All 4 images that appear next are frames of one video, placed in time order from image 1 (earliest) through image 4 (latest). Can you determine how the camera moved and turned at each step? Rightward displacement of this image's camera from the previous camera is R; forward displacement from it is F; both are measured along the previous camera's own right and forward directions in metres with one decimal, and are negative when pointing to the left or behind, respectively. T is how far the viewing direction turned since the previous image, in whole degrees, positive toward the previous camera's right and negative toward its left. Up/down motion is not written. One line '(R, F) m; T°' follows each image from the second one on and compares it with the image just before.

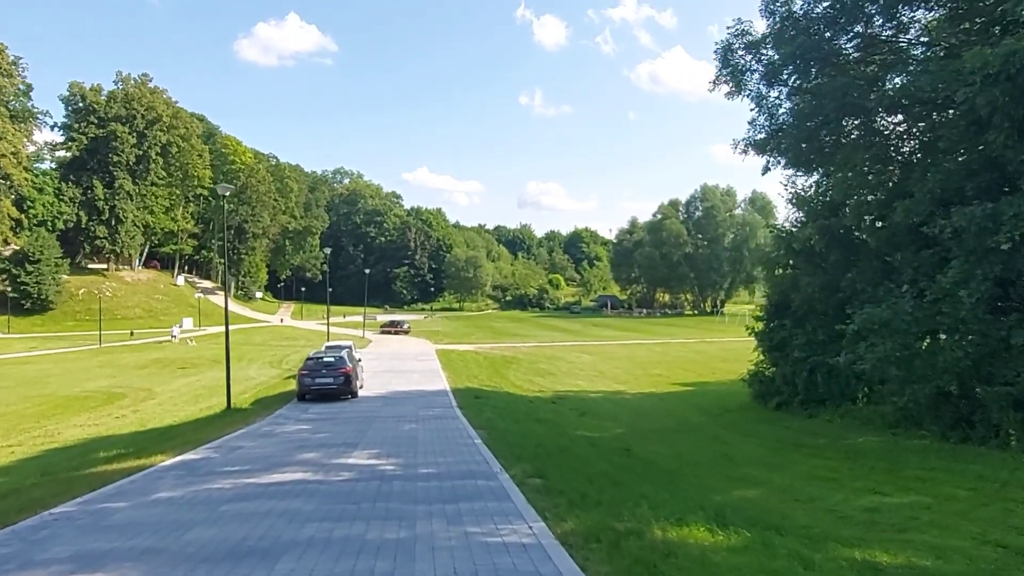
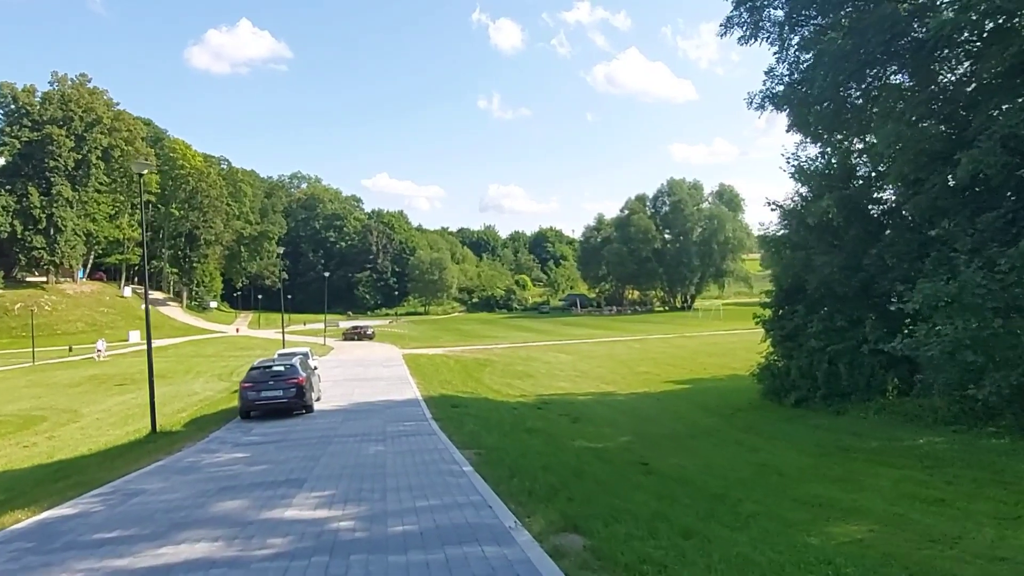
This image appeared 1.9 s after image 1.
(-0.4, +3.3) m; +3°
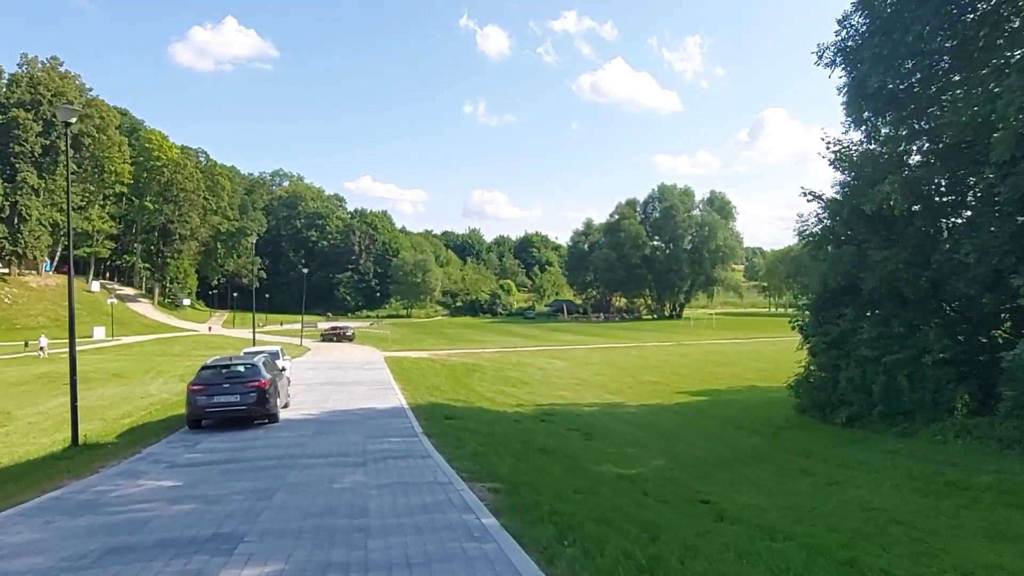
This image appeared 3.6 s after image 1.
(-0.6, +3.2) m; +1°
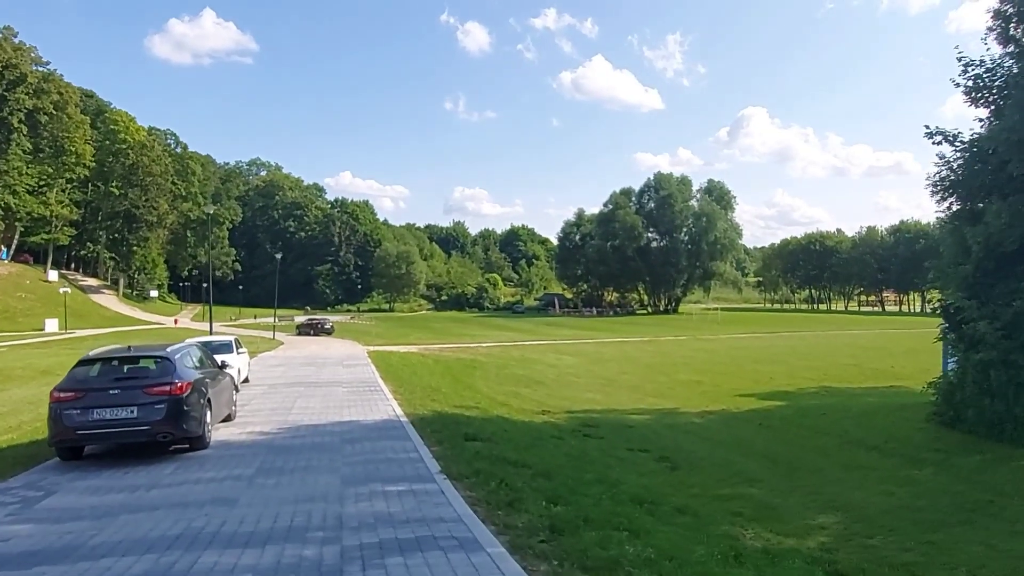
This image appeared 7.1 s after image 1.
(-1.1, +5.8) m; +1°
